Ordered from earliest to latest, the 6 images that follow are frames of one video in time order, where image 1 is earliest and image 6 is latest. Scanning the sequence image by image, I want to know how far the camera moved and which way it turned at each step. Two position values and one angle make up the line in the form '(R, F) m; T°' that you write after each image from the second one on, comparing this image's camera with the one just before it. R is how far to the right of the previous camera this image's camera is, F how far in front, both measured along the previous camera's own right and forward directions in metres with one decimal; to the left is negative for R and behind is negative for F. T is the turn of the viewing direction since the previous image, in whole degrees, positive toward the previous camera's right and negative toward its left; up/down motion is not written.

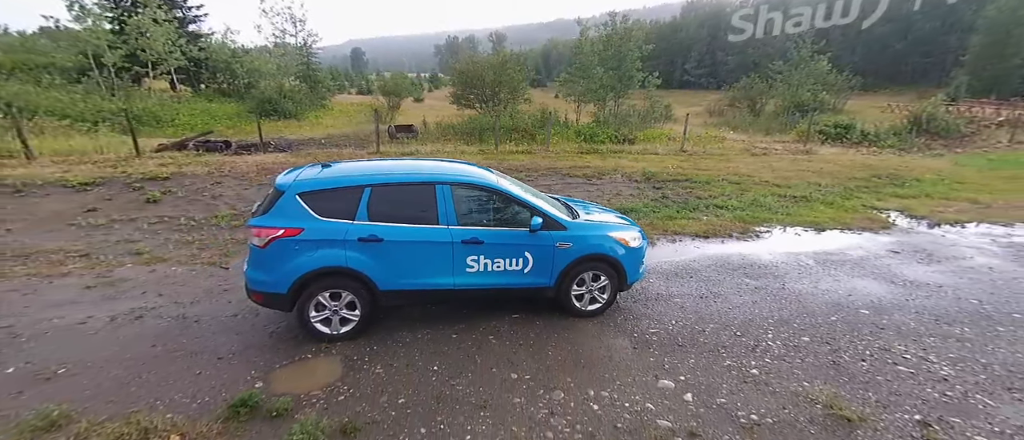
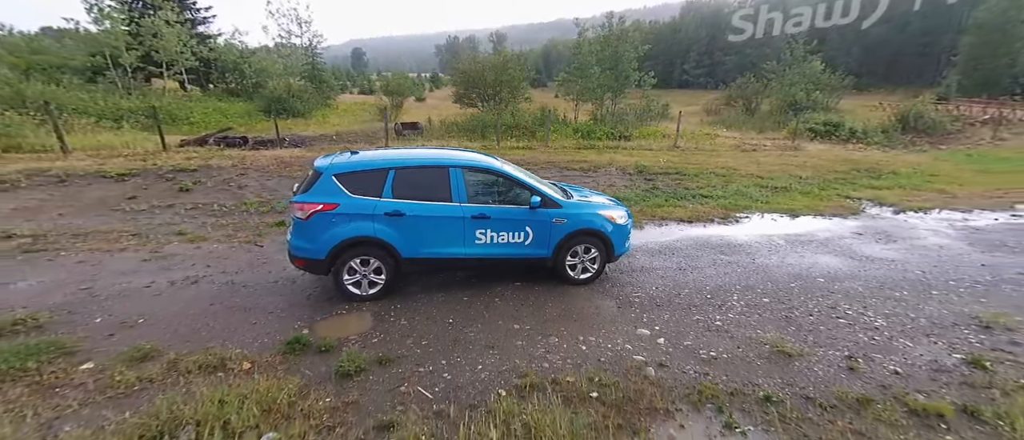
(0.0, -0.5) m; 0°
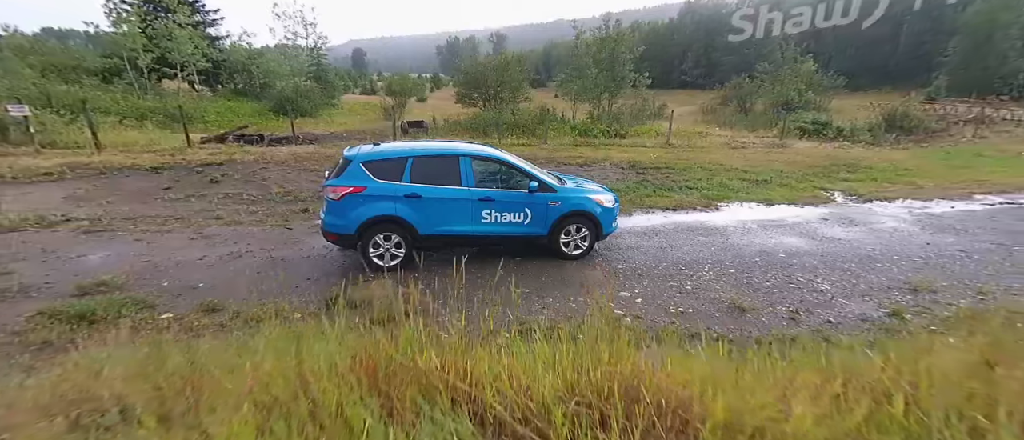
(0.0, -0.6) m; 0°
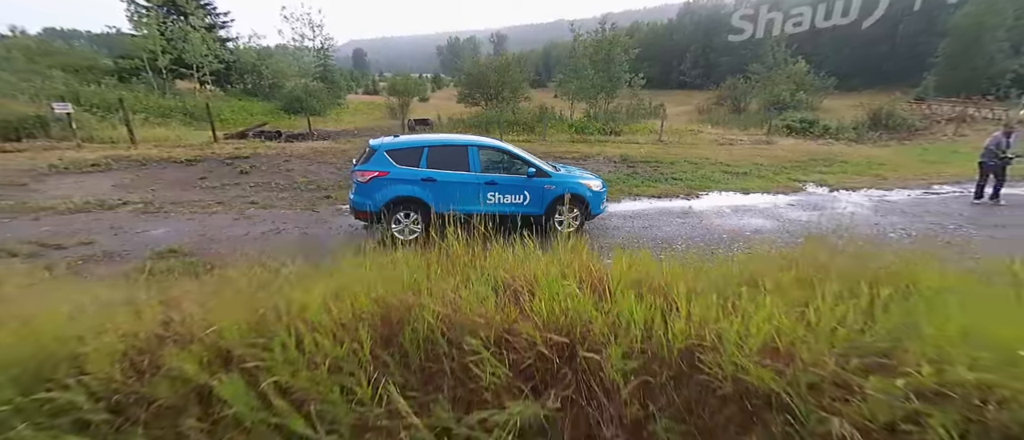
(0.0, -0.7) m; 0°
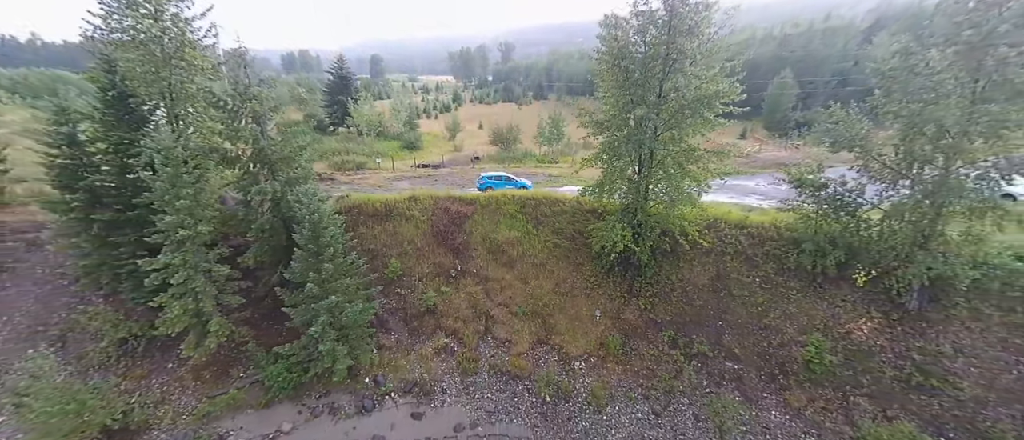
(+0.5, -18.8) m; -1°
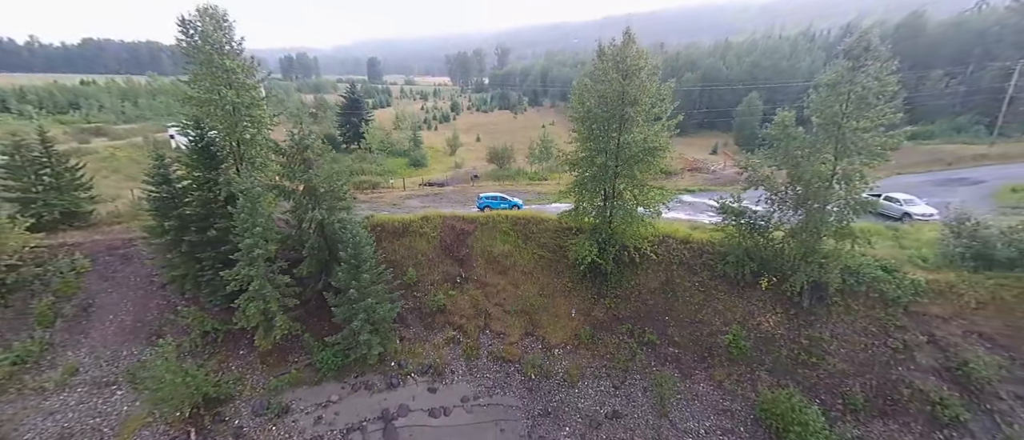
(+0.2, -4.5) m; 0°
